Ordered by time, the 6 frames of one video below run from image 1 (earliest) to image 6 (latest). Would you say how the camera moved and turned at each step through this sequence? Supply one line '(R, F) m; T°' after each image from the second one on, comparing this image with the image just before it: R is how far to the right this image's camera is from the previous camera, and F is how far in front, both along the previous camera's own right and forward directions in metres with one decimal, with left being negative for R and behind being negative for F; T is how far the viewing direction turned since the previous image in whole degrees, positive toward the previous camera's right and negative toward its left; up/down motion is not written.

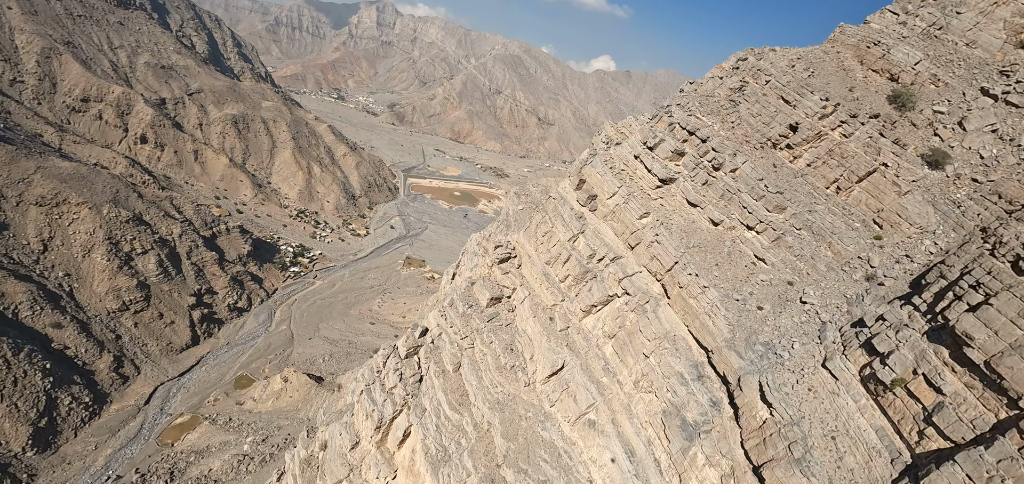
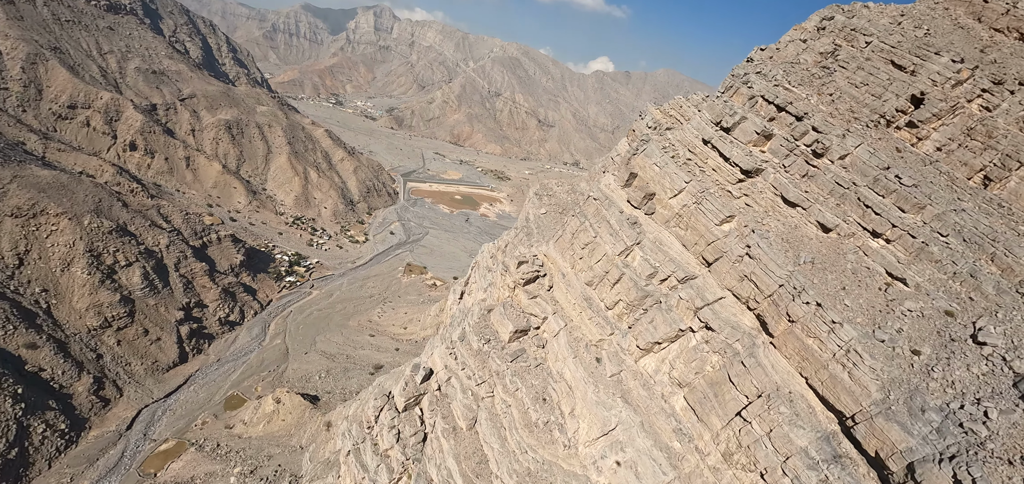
(-0.5, +2.3) m; 0°
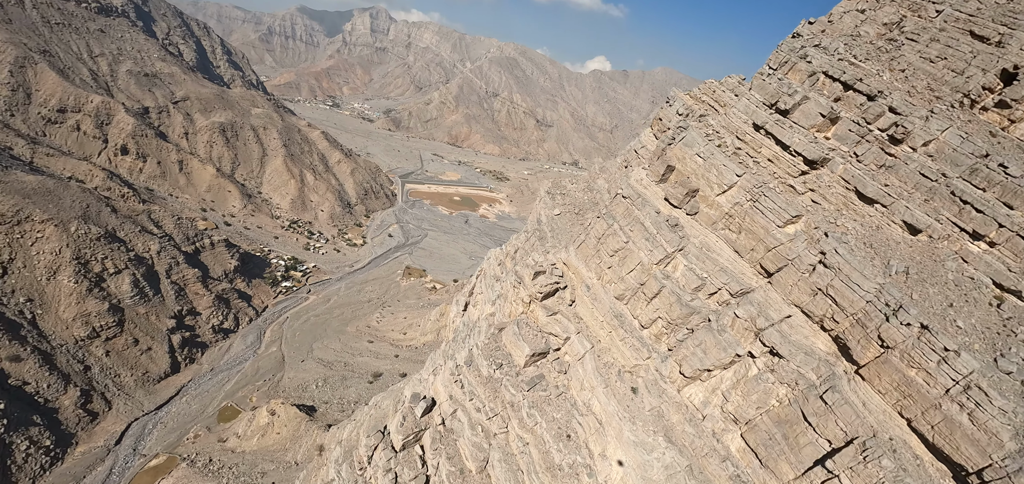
(-0.2, +1.1) m; 0°
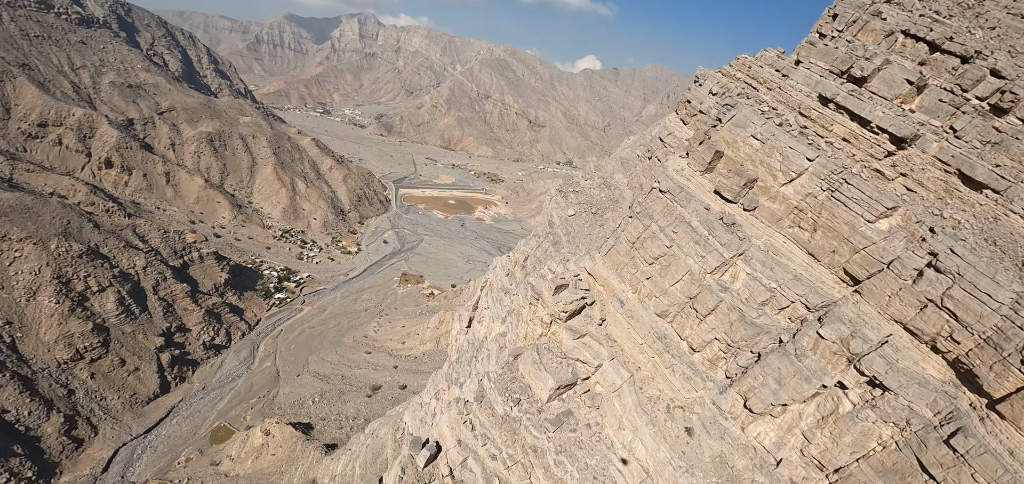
(-0.2, +1.1) m; 0°
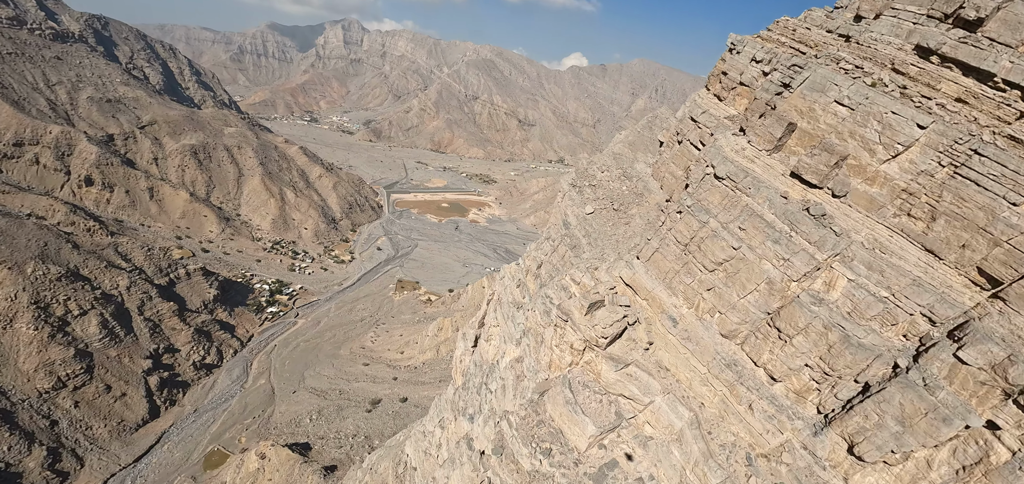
(-0.2, +1.1) m; +1°
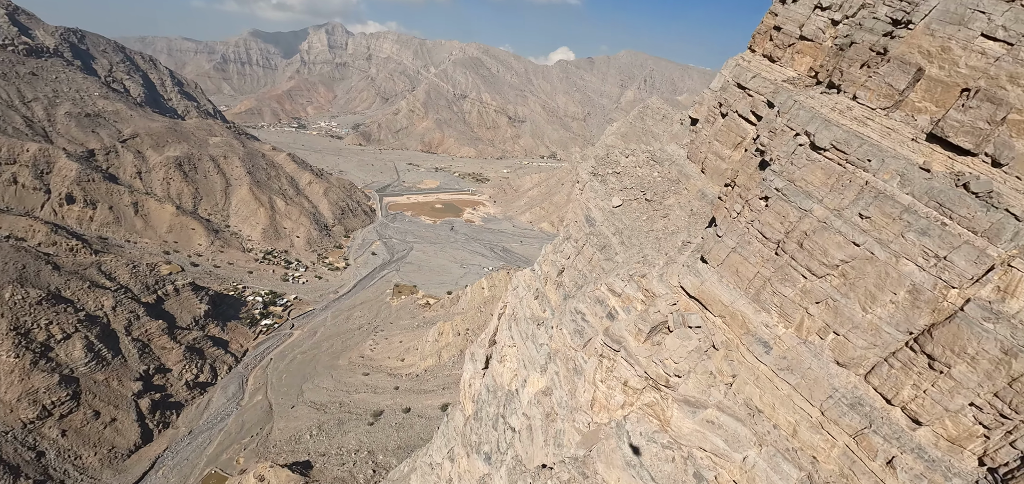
(-0.2, +1.1) m; +1°
